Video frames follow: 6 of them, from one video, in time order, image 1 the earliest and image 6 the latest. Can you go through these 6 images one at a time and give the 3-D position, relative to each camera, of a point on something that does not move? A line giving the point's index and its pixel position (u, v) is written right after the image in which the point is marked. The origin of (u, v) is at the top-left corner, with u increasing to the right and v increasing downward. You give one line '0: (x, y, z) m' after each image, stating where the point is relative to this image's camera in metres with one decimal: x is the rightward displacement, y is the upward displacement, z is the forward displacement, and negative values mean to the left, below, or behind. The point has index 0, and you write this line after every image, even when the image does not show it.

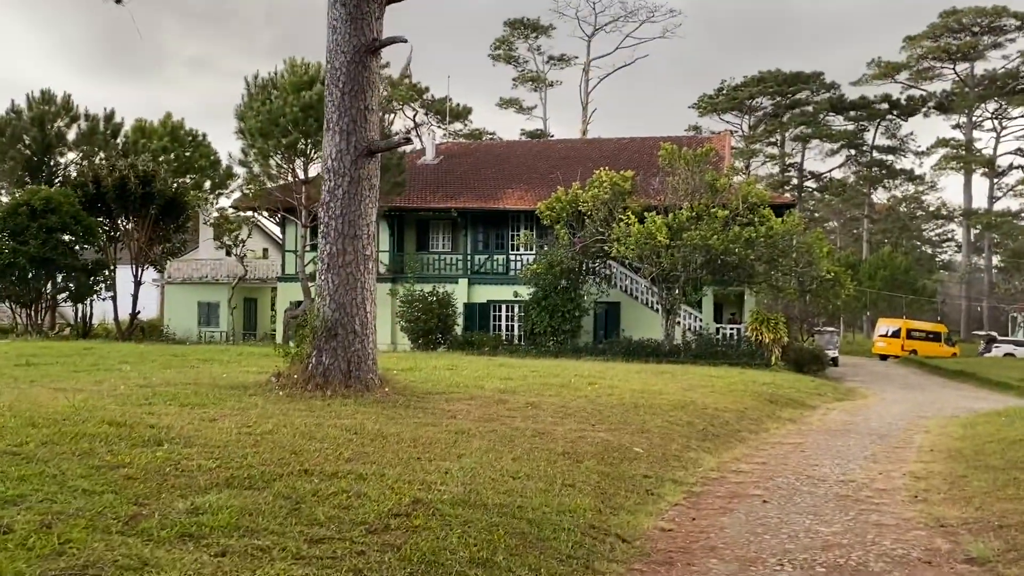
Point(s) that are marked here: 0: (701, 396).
0: (+3.0, -1.7, +14.7) m
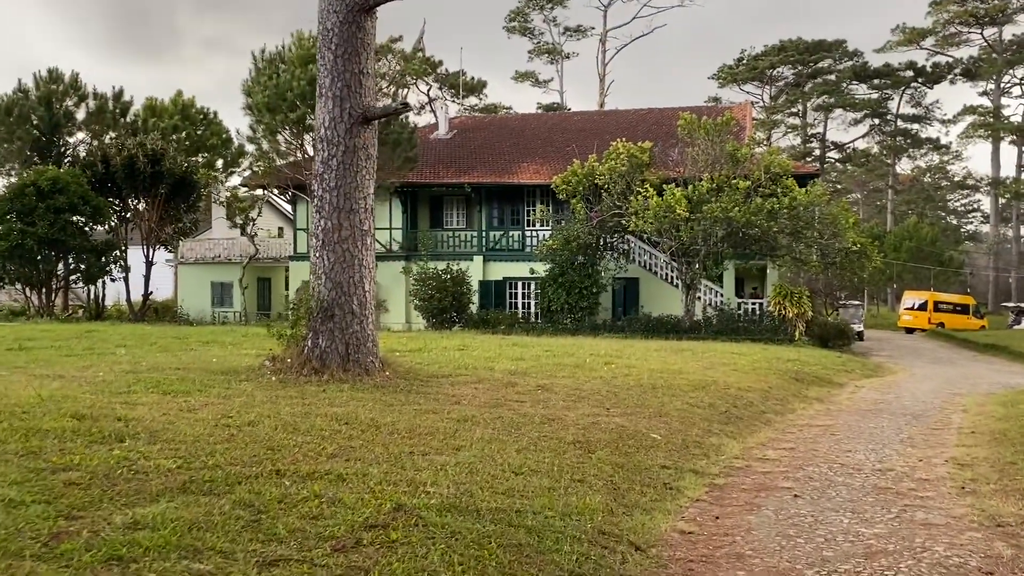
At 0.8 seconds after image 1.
0: (+3.2, -1.3, +13.9) m
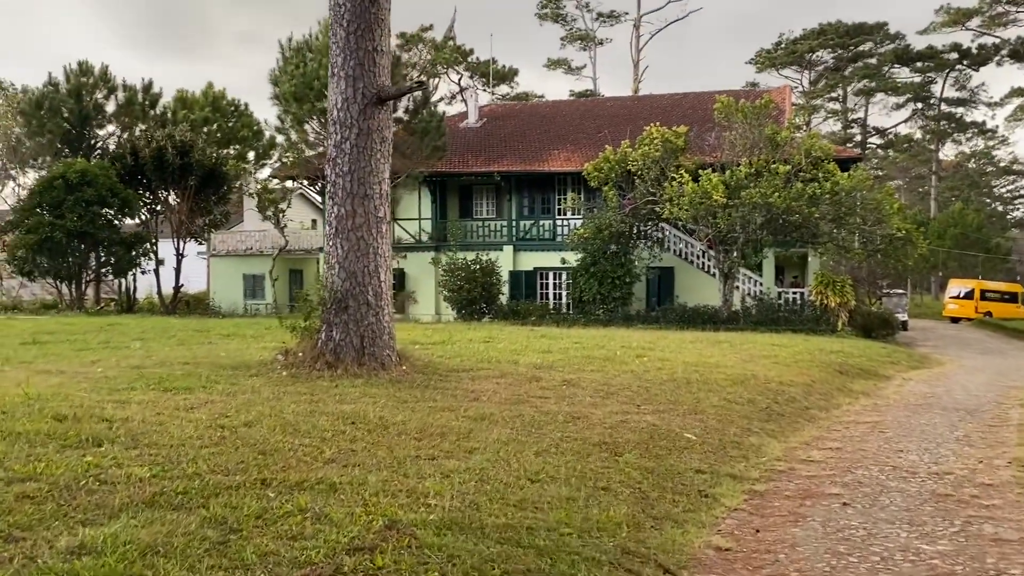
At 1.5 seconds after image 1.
0: (+3.6, -1.1, +13.2) m
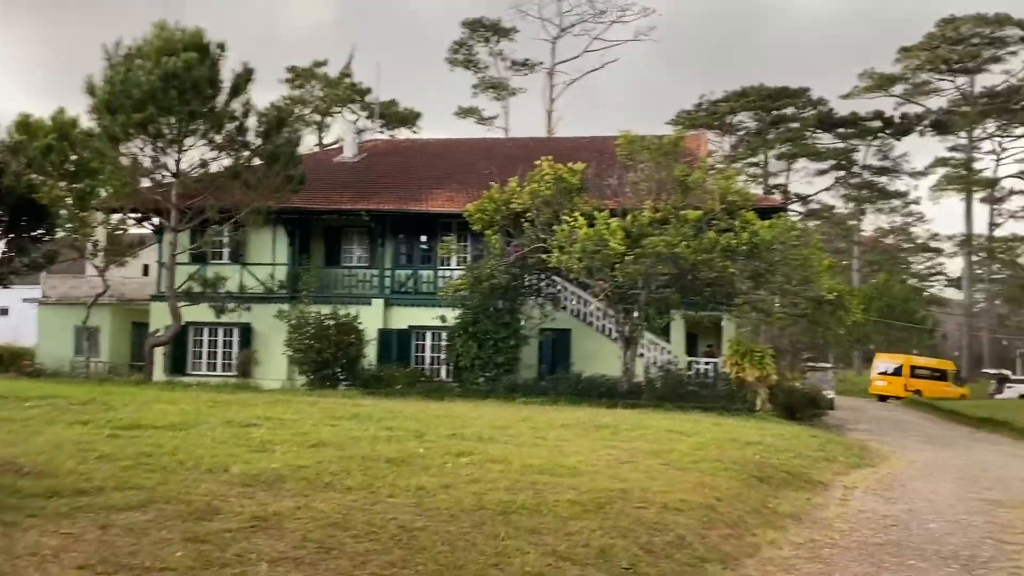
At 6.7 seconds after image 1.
0: (+1.2, -1.8, +8.6) m
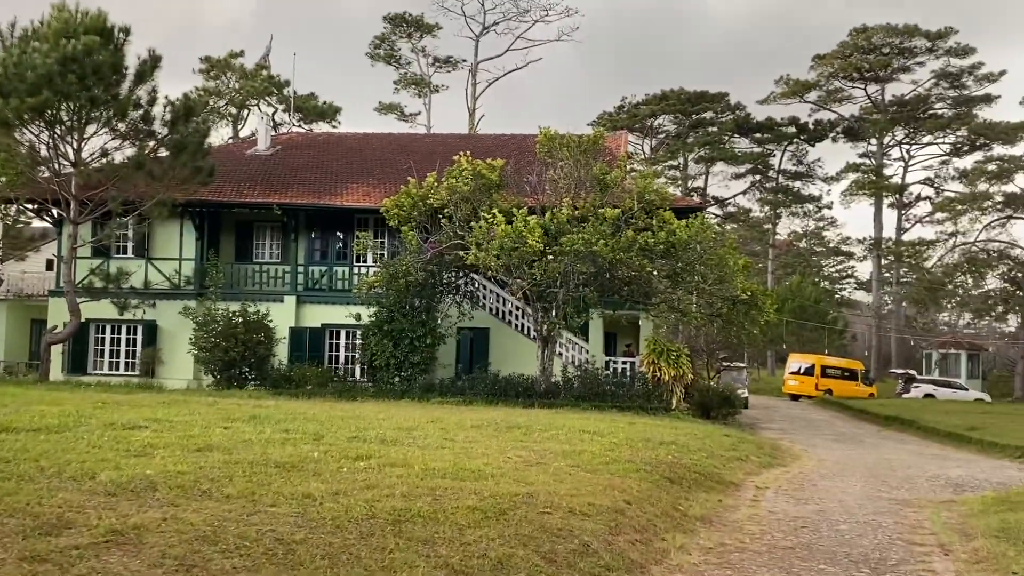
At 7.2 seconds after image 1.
0: (+0.4, -1.7, +8.2) m
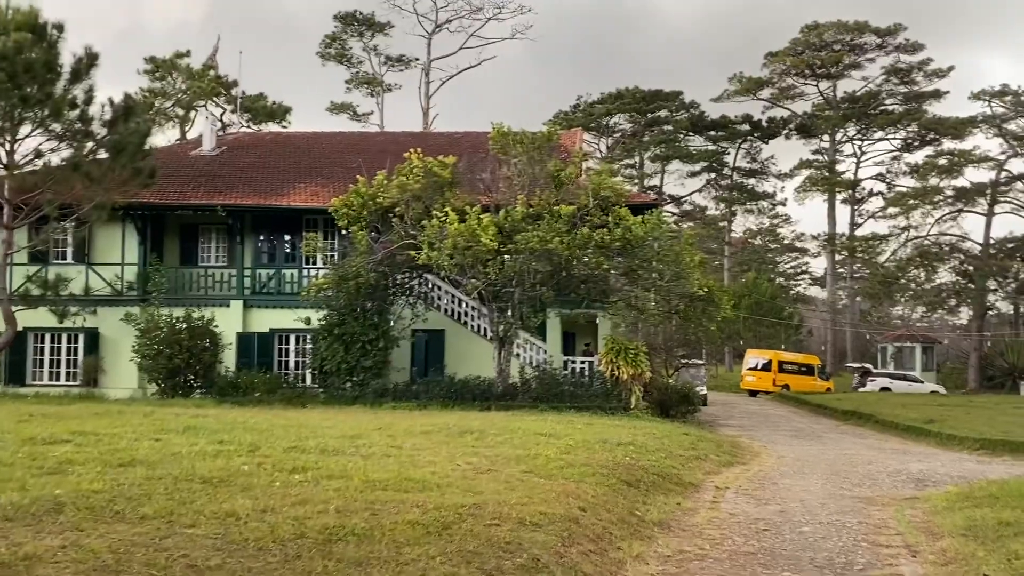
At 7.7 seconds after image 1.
0: (-0.1, -1.7, +7.8) m
